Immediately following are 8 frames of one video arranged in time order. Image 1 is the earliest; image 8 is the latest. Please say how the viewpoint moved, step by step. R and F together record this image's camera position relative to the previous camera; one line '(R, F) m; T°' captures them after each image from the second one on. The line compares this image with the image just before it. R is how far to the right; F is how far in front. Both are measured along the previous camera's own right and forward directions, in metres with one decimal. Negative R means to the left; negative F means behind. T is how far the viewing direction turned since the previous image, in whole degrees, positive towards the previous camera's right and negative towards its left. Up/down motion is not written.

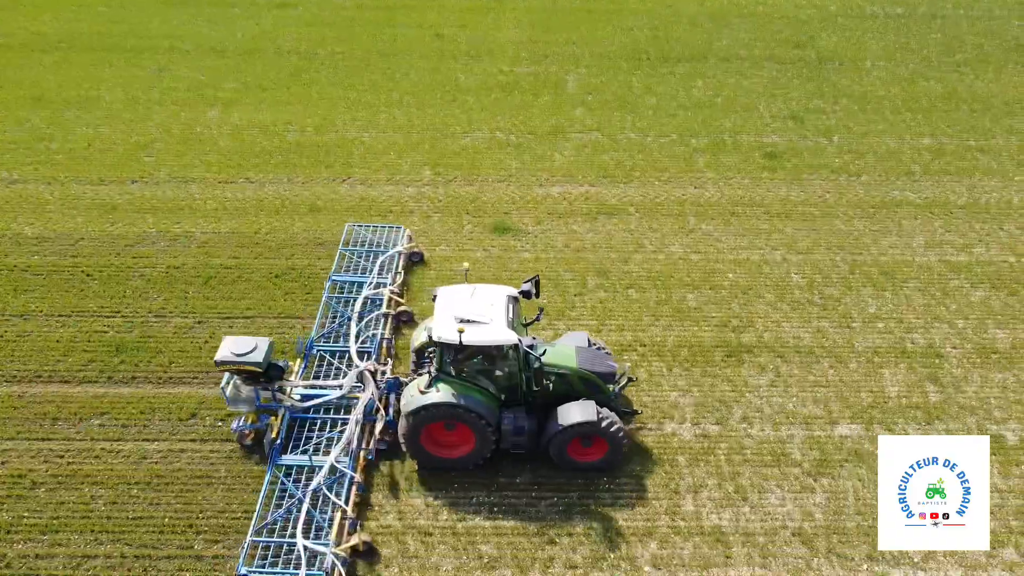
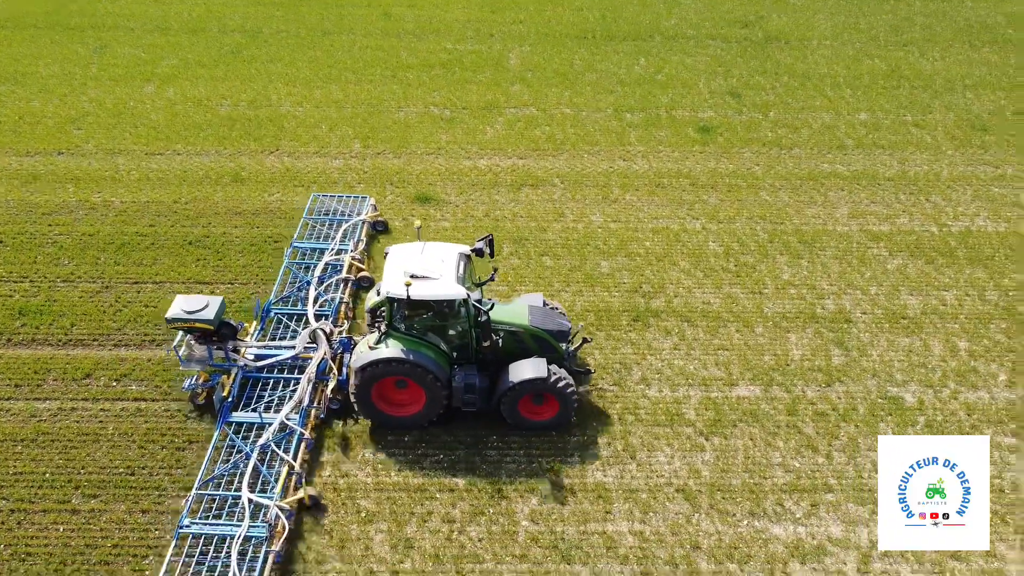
(+1.2, 0.0) m; 0°
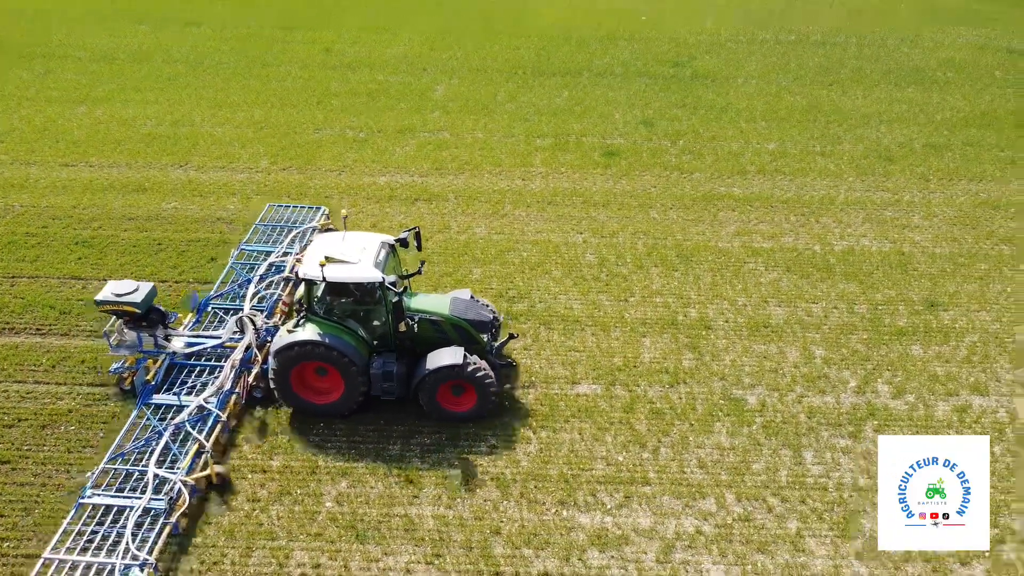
(+2.1, 0.0) m; -2°
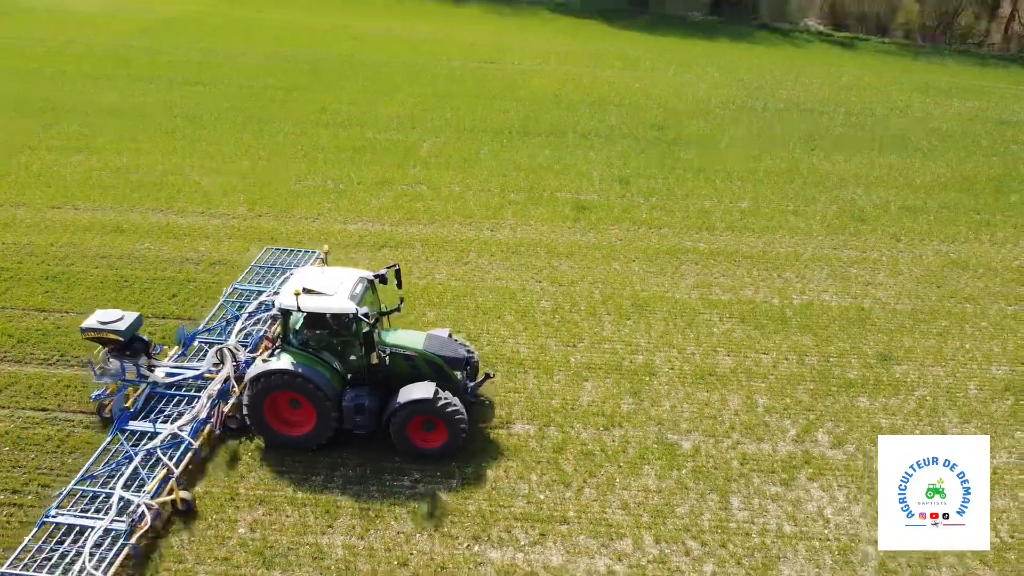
(+1.1, -0.1) m; -2°
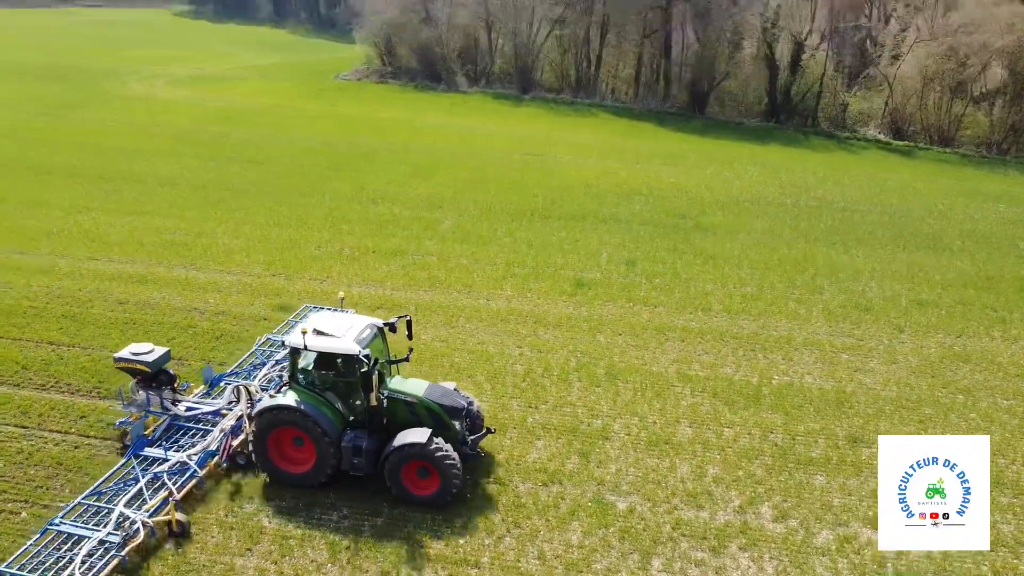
(+1.6, -0.2) m; -6°
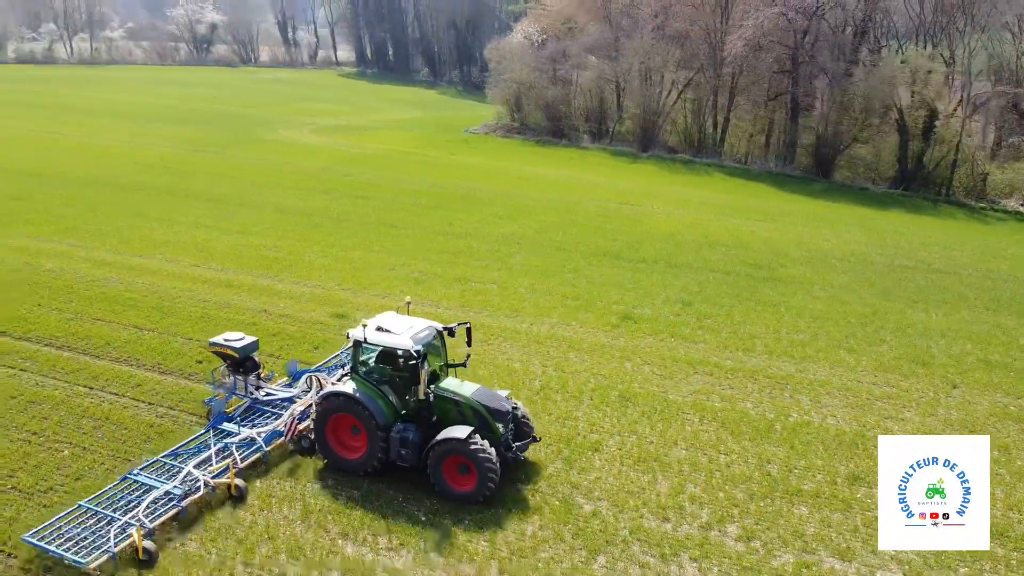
(+1.9, -0.4) m; -11°
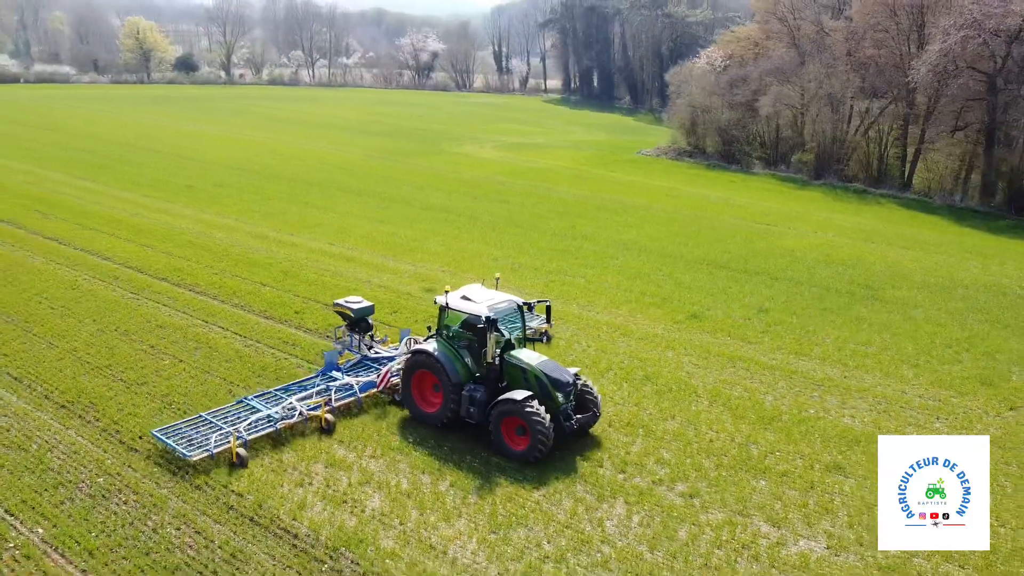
(+2.8, -0.9) m; -15°
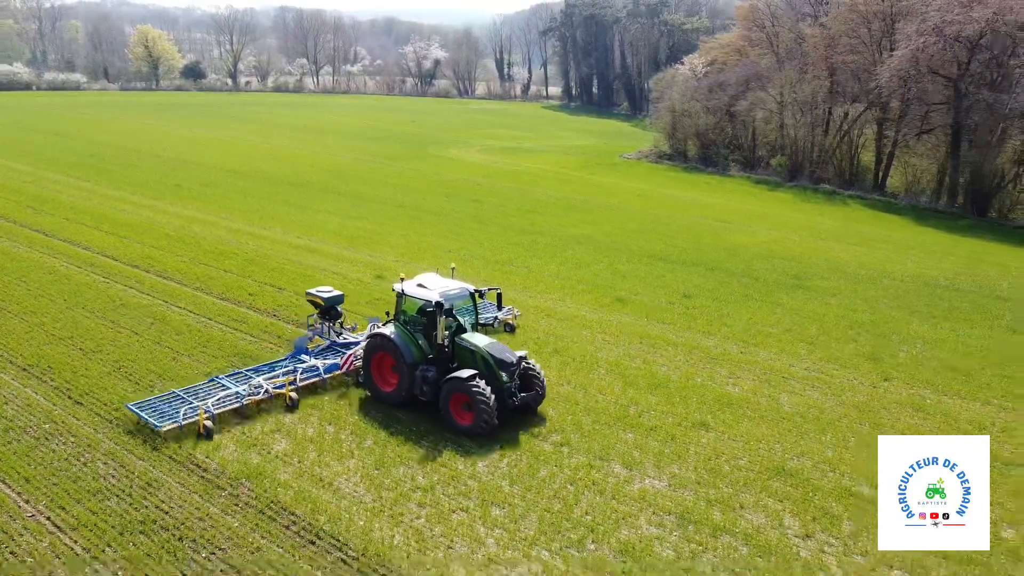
(+1.6, -1.3) m; -1°
